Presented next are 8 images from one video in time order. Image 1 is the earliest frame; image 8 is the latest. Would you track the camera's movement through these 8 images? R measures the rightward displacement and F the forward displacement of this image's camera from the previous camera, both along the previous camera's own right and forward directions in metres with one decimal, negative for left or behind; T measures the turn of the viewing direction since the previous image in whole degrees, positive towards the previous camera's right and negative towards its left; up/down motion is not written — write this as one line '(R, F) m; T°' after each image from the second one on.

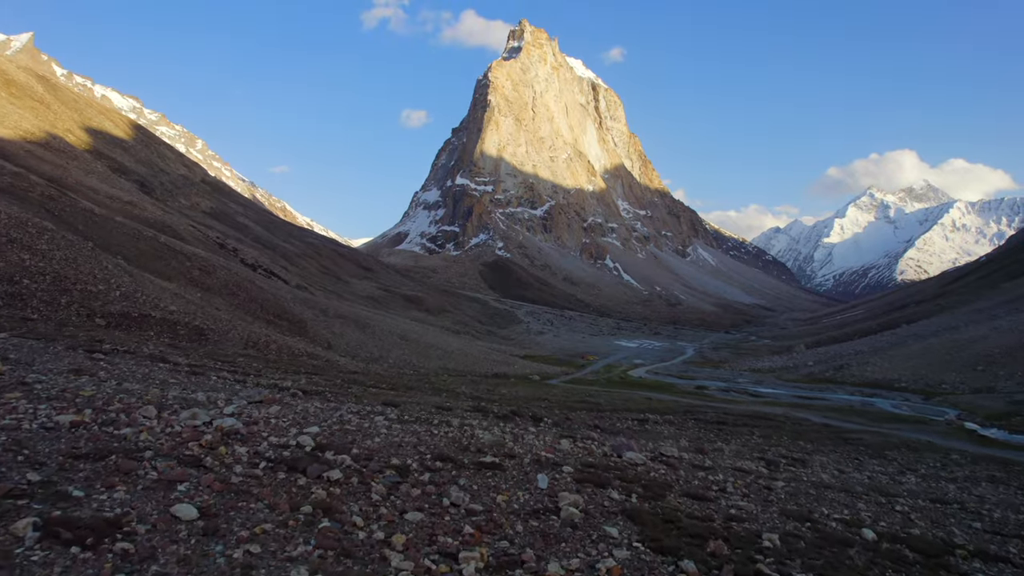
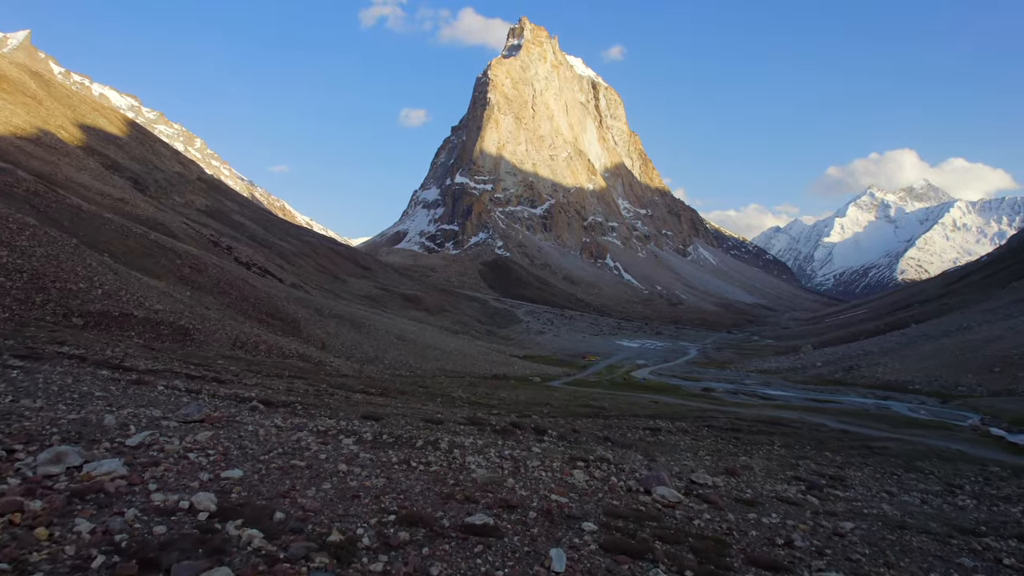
(0.0, +1.9) m; 0°
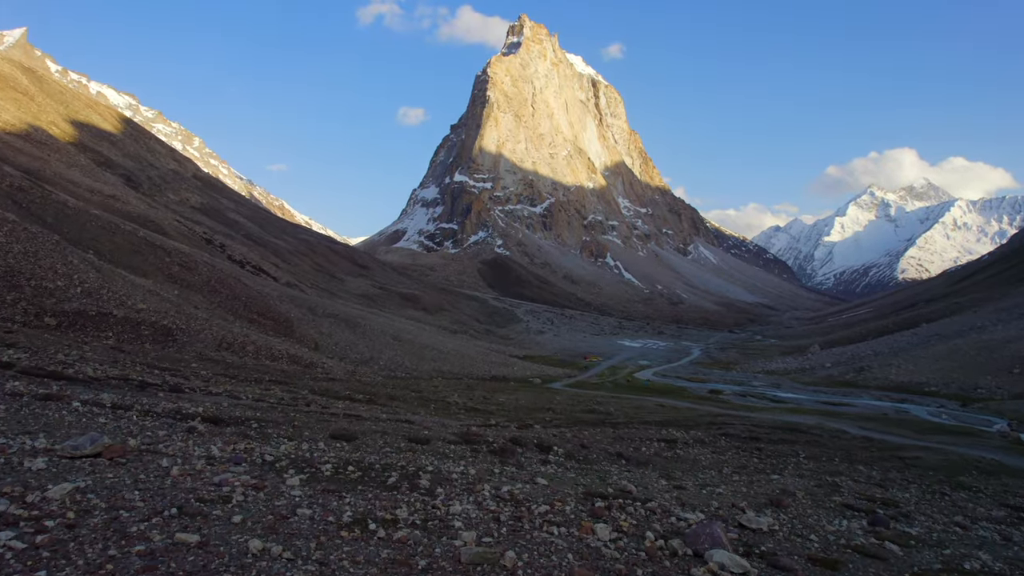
(0.0, +2.0) m; 0°
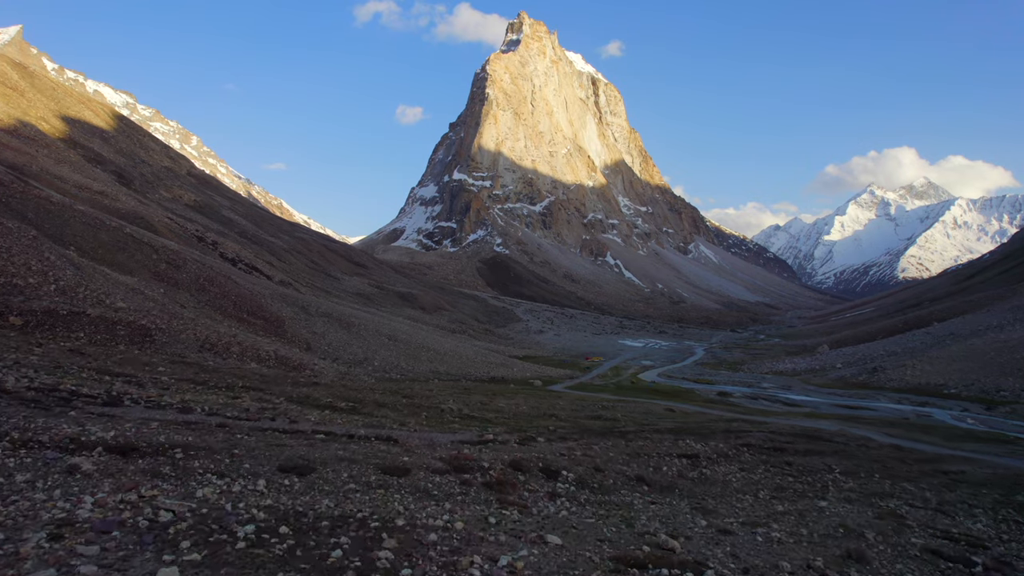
(0.0, +2.2) m; 0°
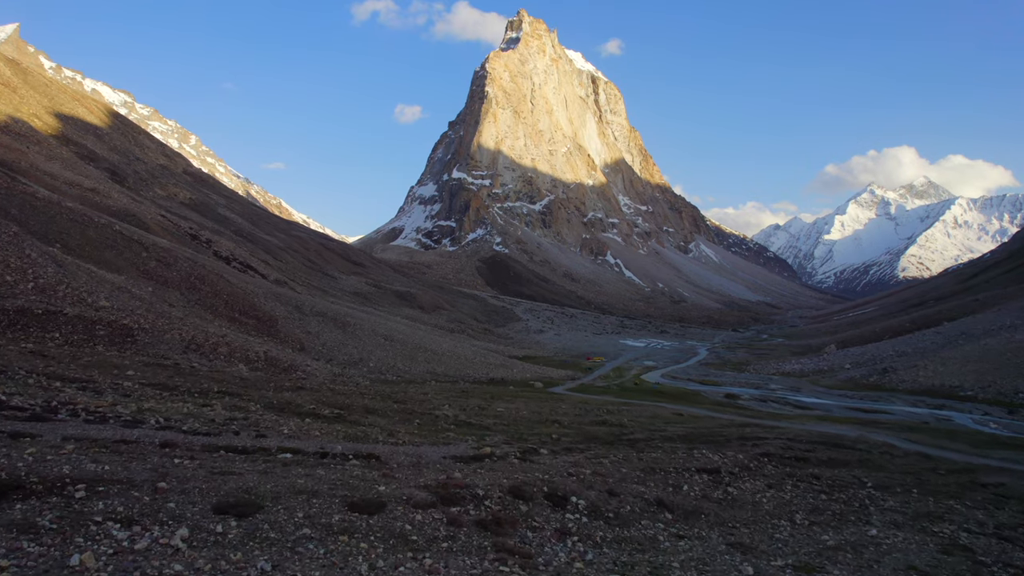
(0.0, +1.7) m; 0°
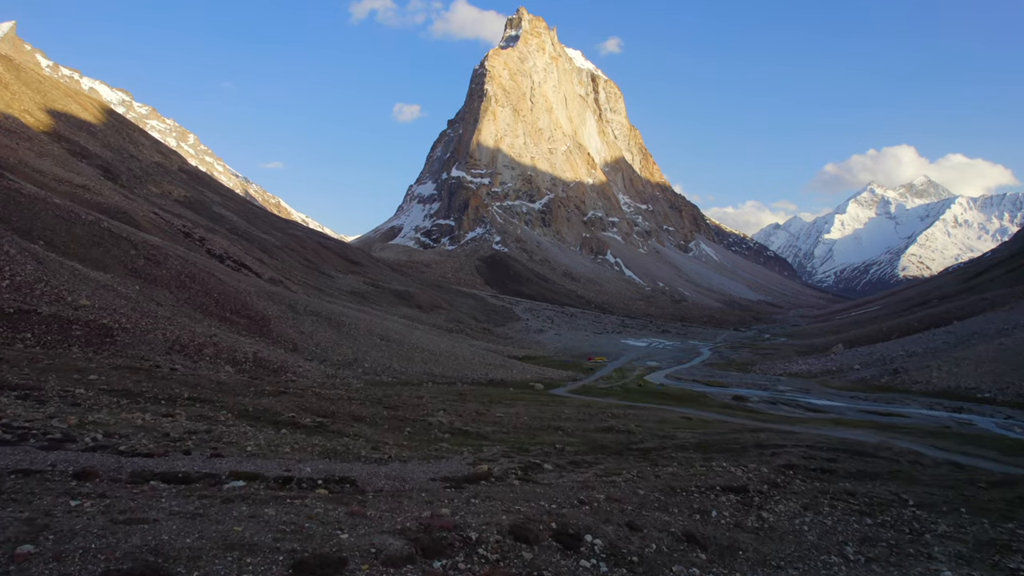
(0.0, +1.7) m; 0°
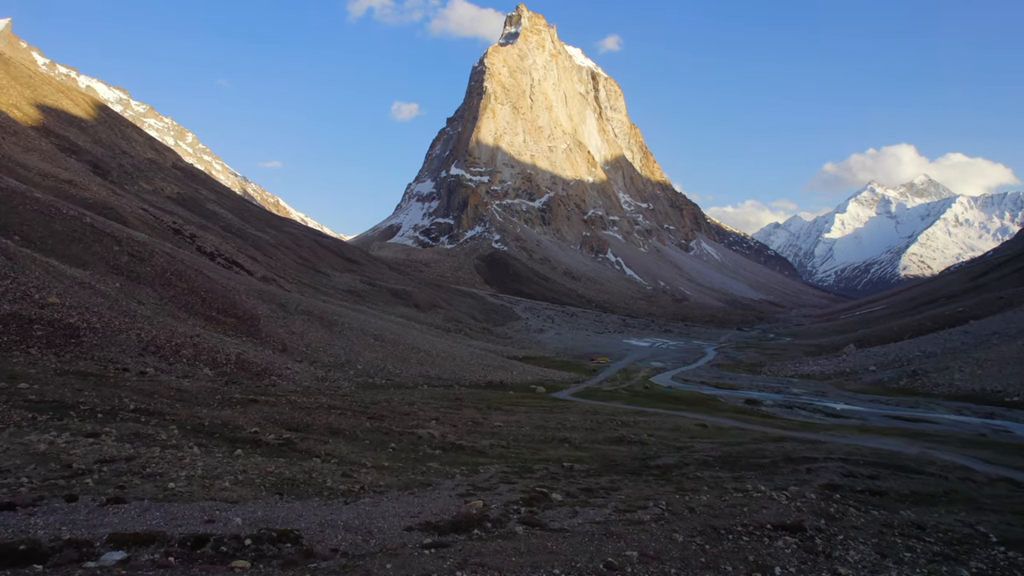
(0.0, +2.5) m; 0°
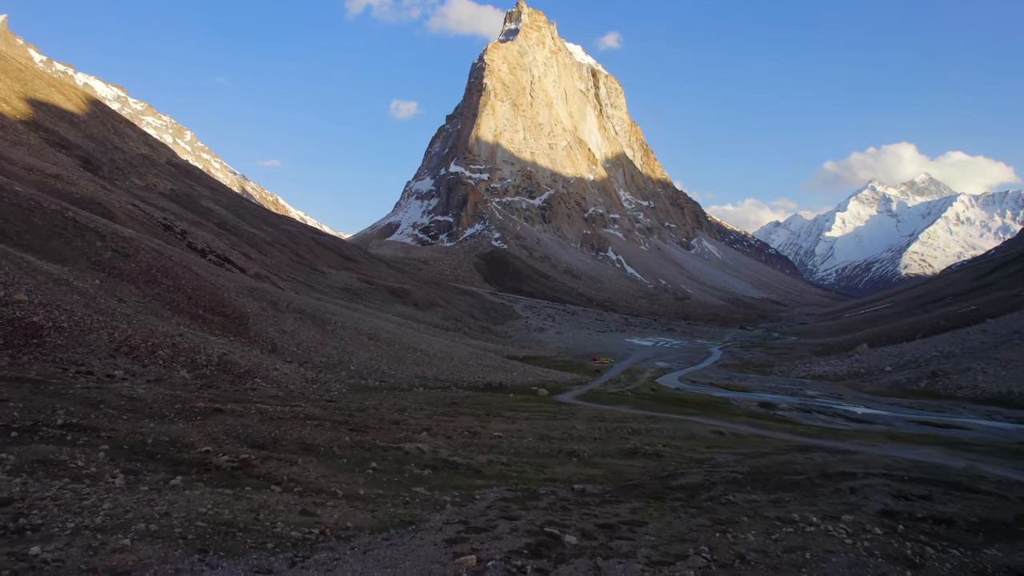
(0.0, +2.3) m; 0°
